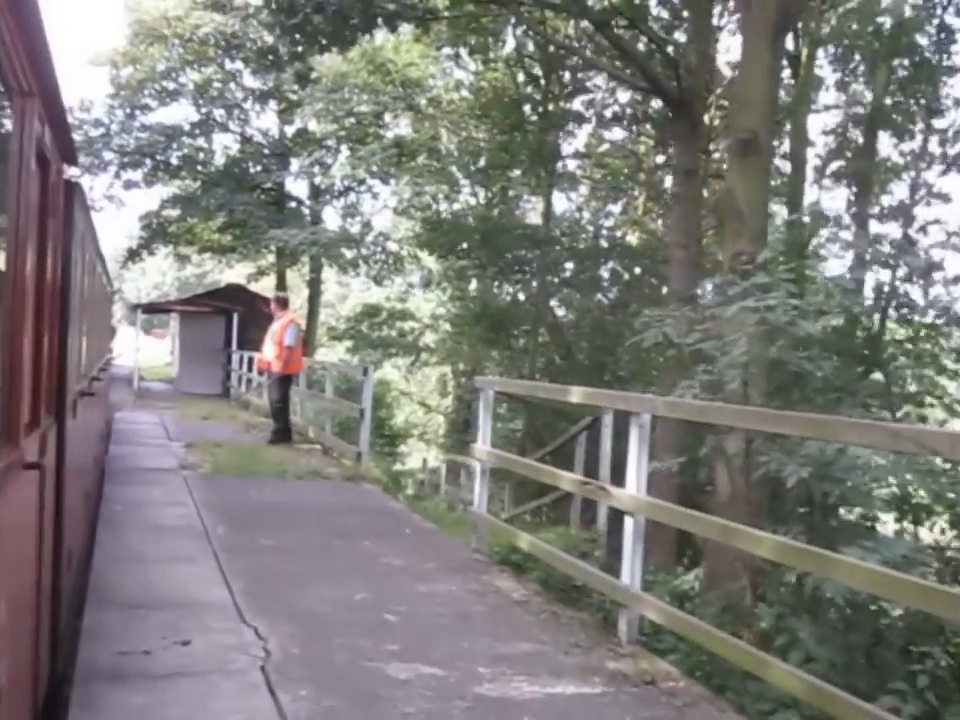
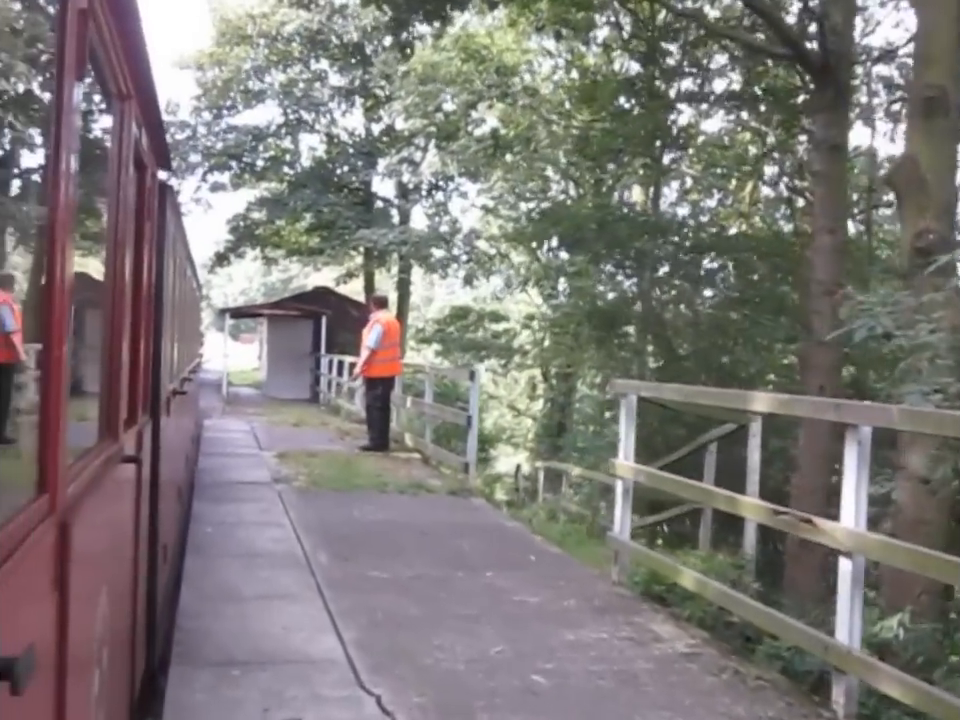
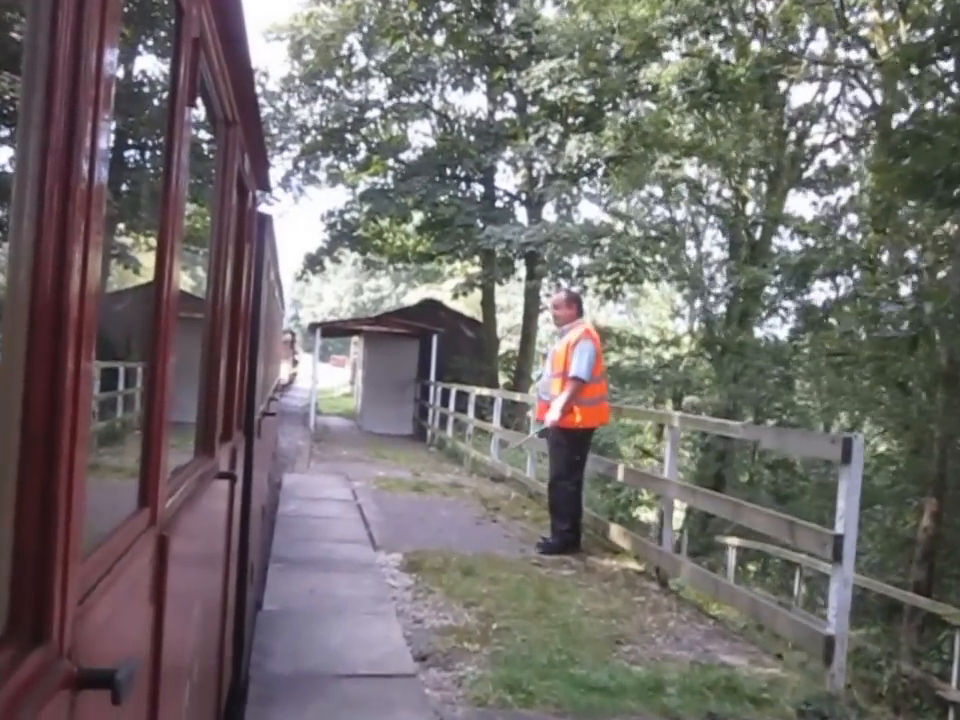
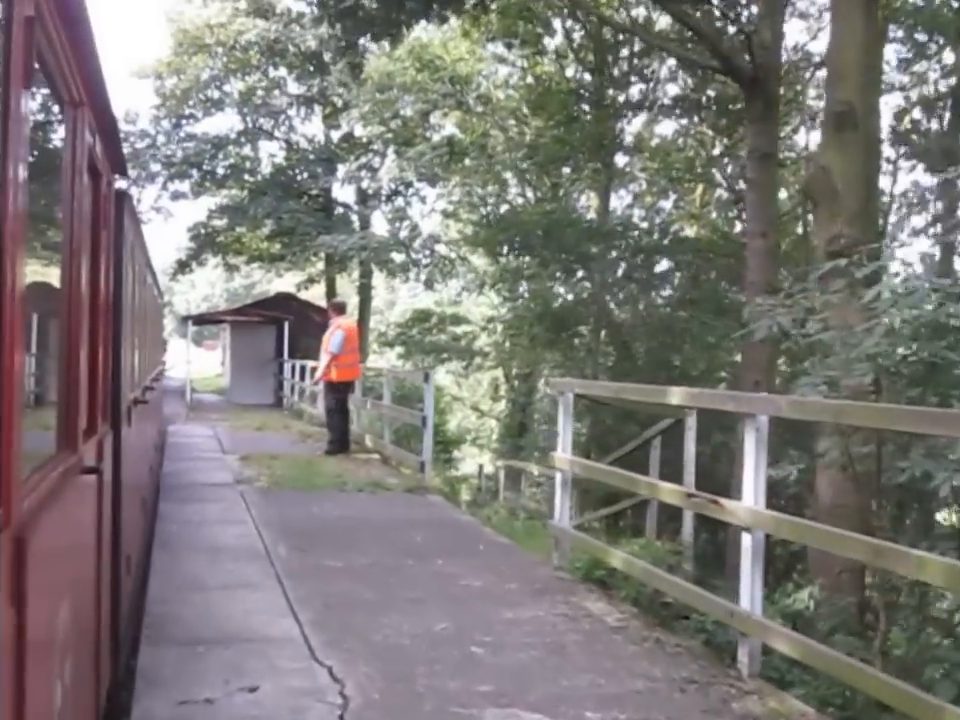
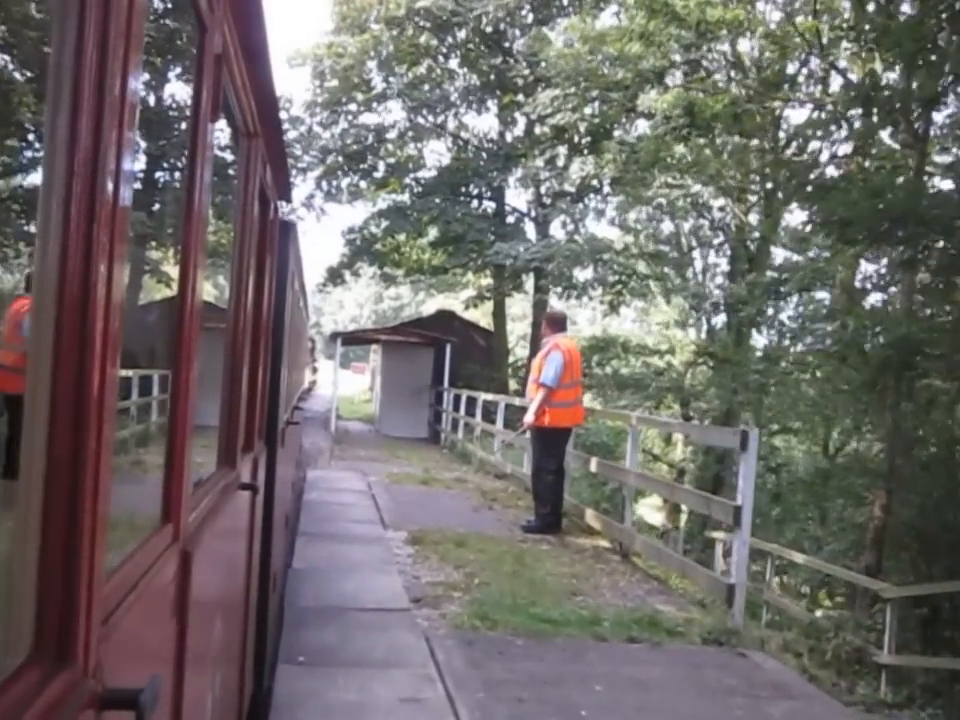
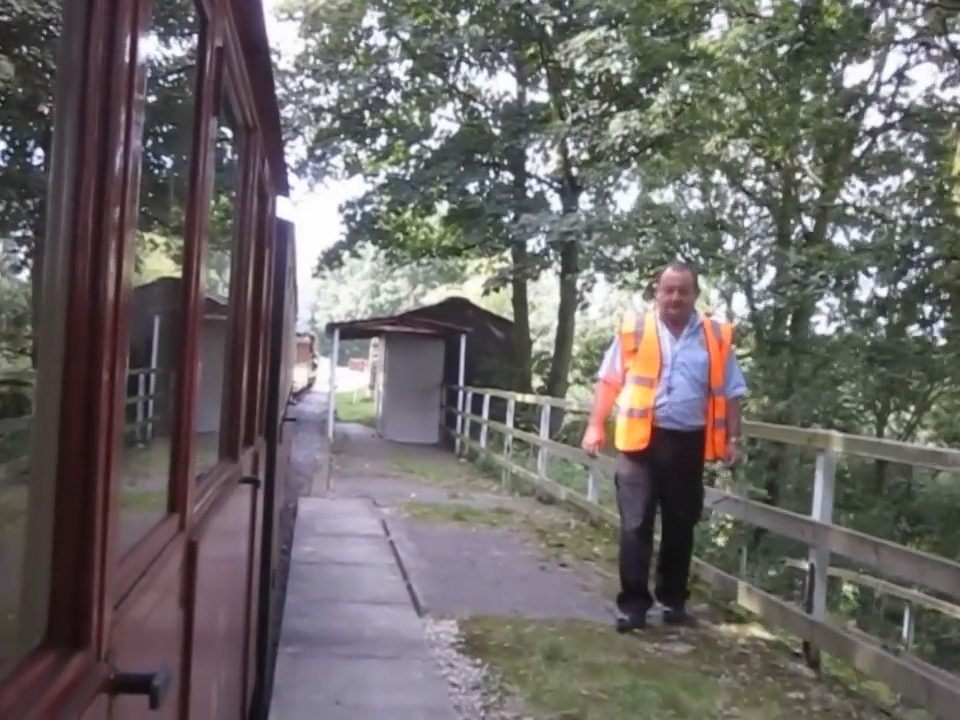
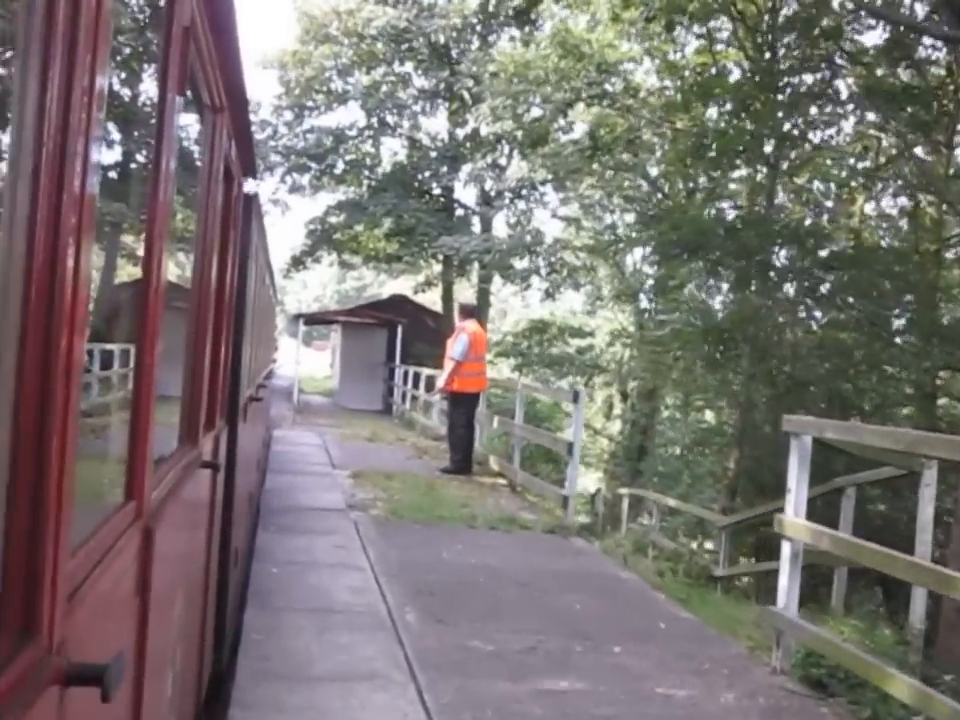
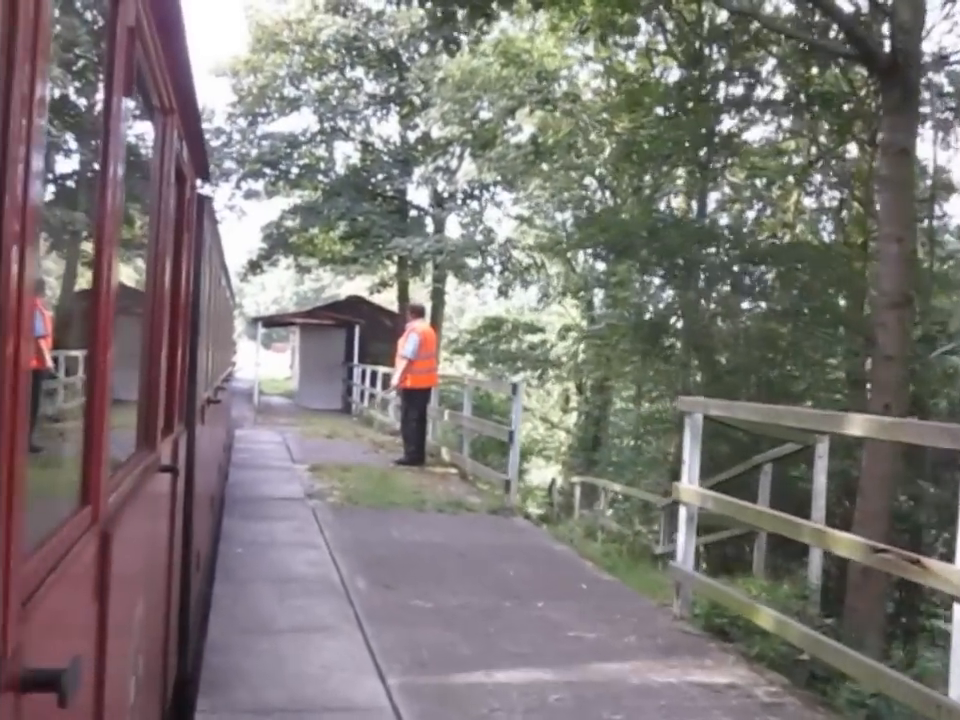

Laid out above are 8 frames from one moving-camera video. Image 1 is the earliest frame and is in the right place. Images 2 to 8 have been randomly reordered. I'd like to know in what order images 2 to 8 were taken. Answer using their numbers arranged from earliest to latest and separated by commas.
4, 2, 8, 7, 5, 3, 6
